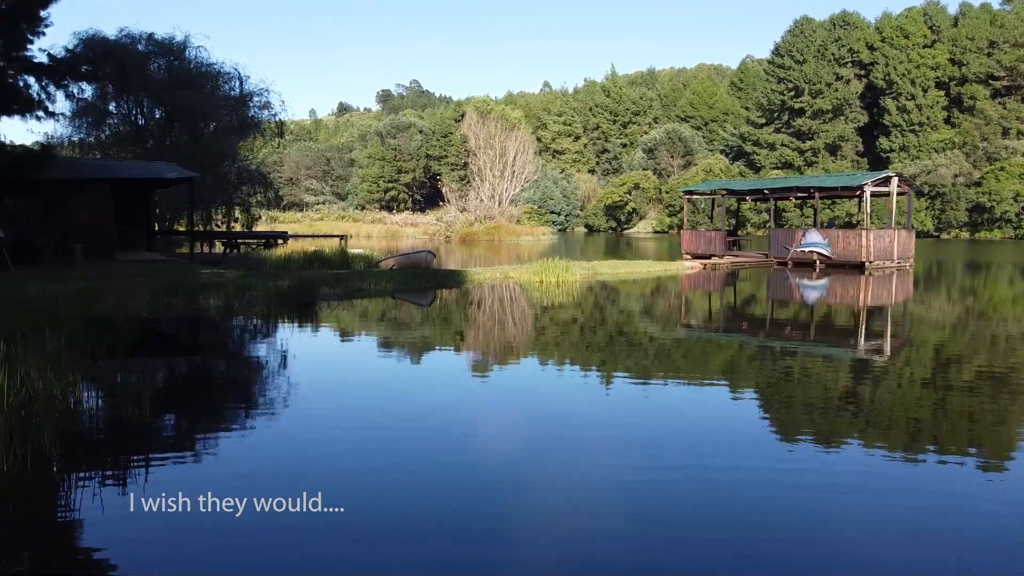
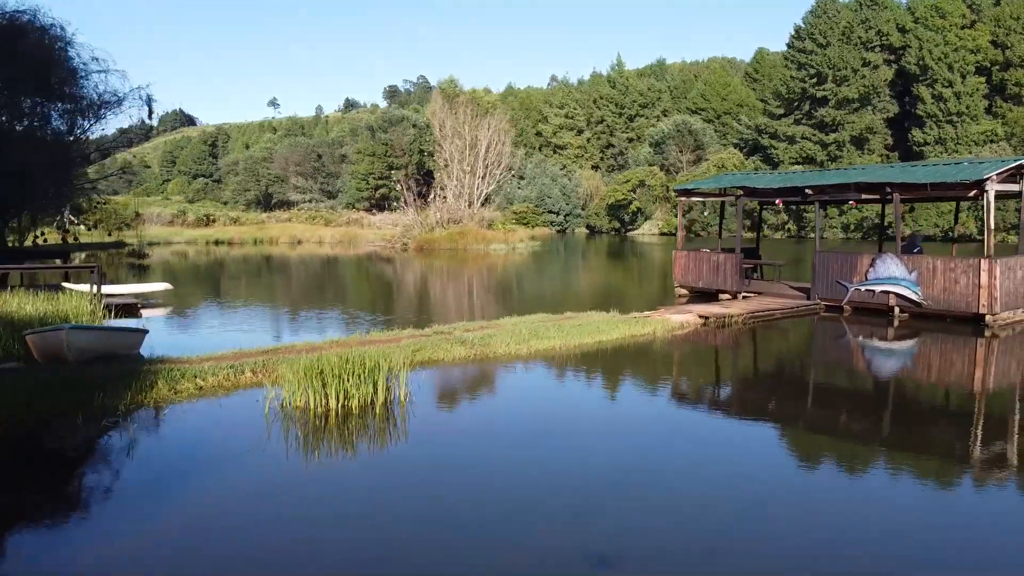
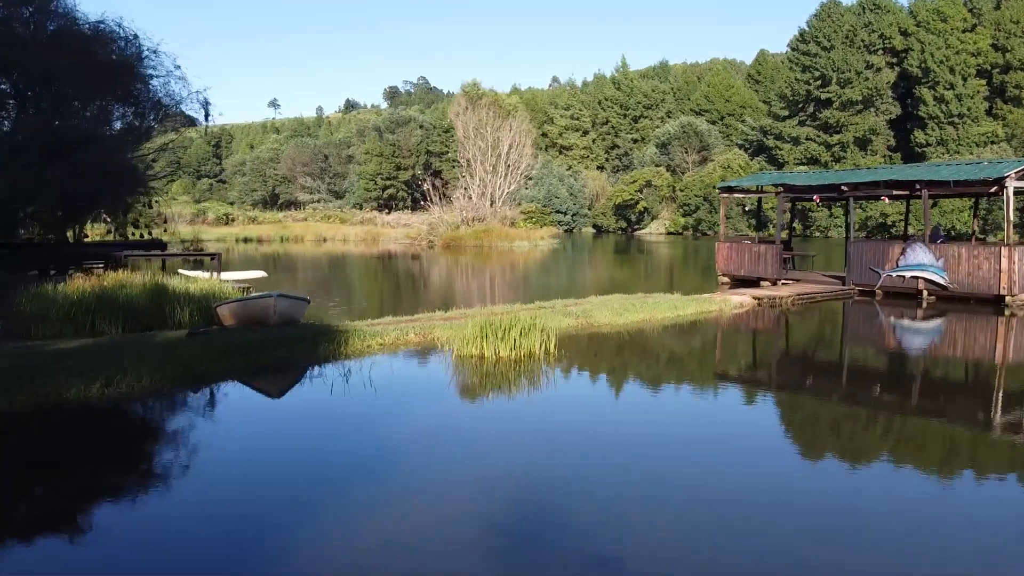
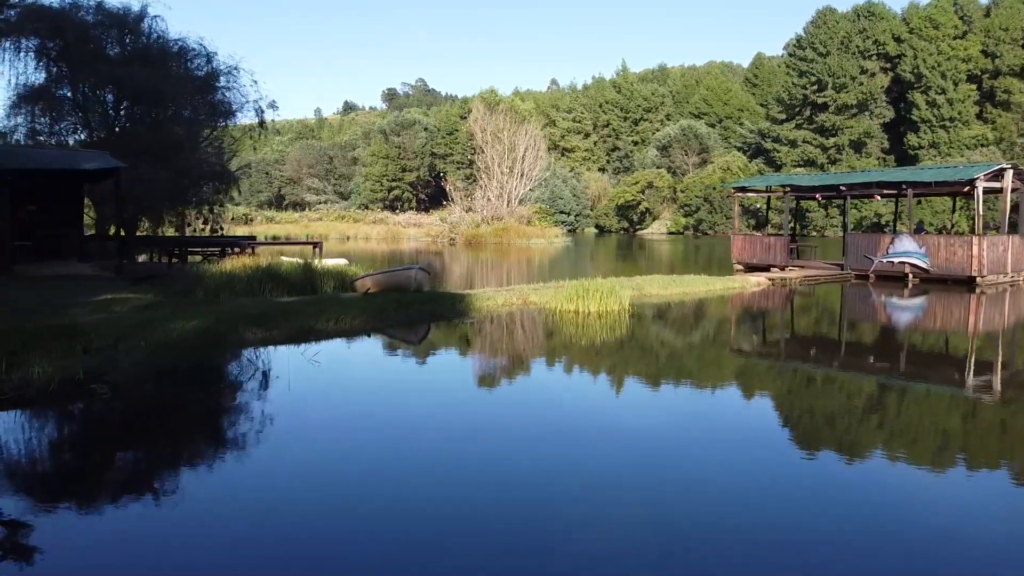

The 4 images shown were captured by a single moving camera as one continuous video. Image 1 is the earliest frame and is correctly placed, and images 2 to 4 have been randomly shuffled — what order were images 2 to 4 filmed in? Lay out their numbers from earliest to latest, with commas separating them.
4, 3, 2
